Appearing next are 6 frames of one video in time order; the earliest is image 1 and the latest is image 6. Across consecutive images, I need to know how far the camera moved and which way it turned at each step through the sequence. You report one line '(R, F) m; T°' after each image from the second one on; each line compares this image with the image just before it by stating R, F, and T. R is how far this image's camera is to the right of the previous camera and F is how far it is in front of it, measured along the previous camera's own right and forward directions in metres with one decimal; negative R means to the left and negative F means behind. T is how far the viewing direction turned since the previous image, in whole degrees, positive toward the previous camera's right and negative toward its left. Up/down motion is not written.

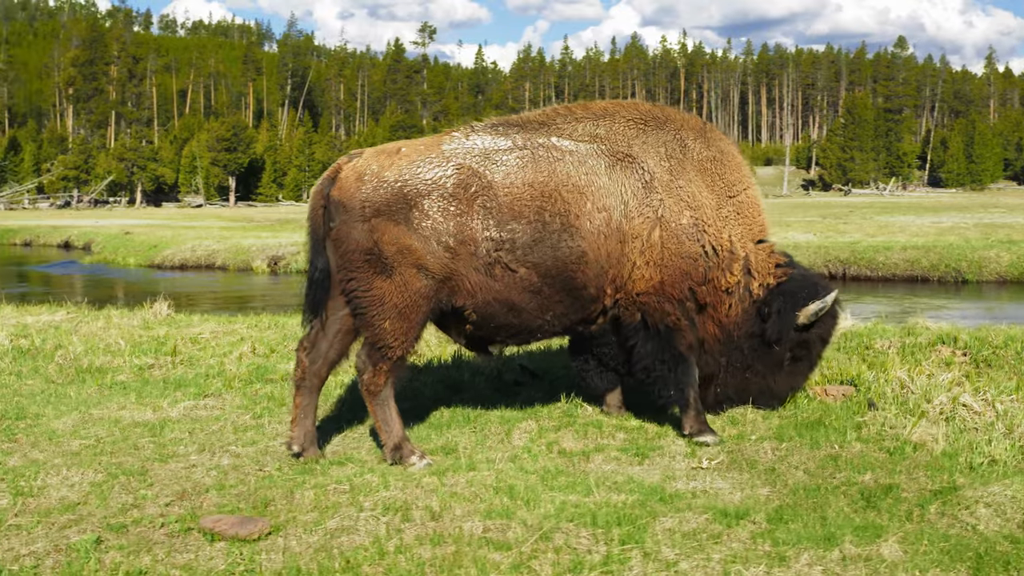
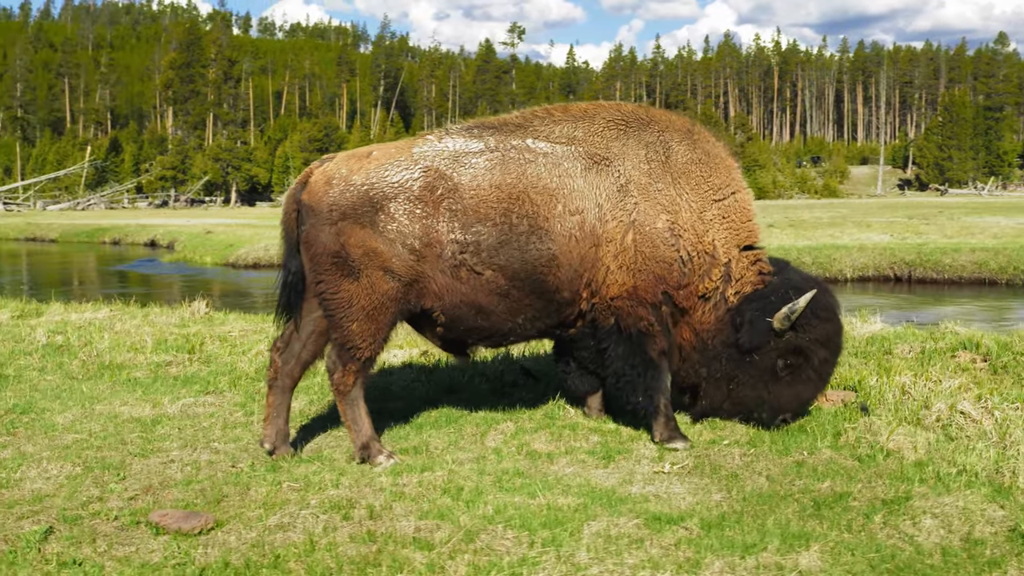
(+0.6, 0.0) m; -5°
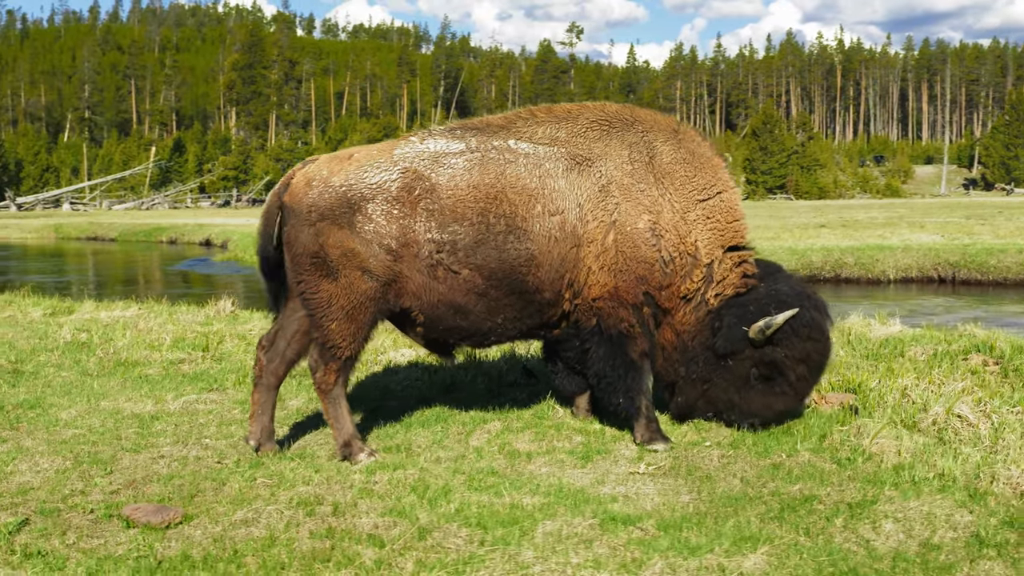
(+0.4, 0.0) m; -3°
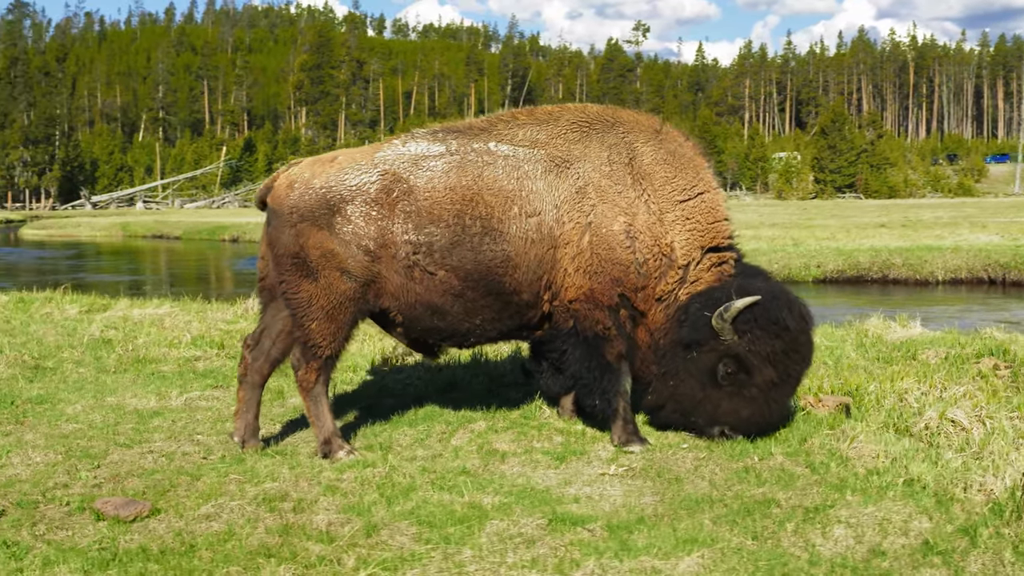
(+0.4, 0.0) m; -4°
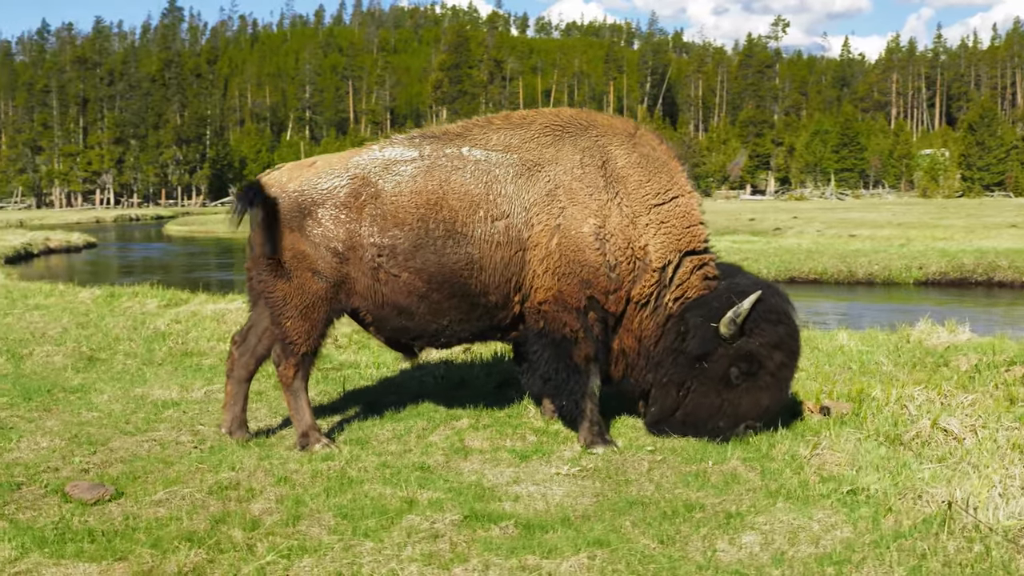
(+0.9, -0.1) m; -7°
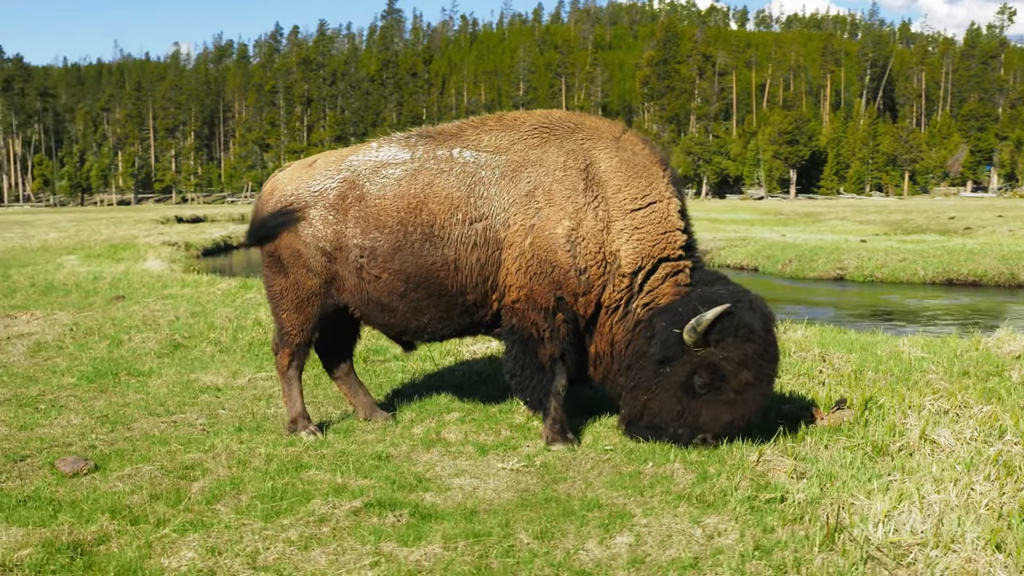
(+1.3, 0.0) m; -11°
